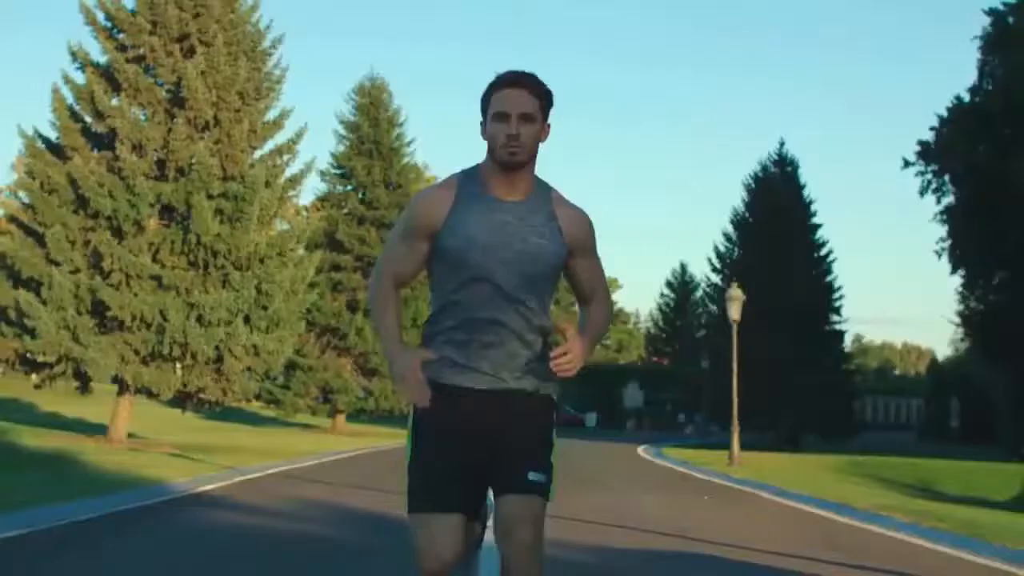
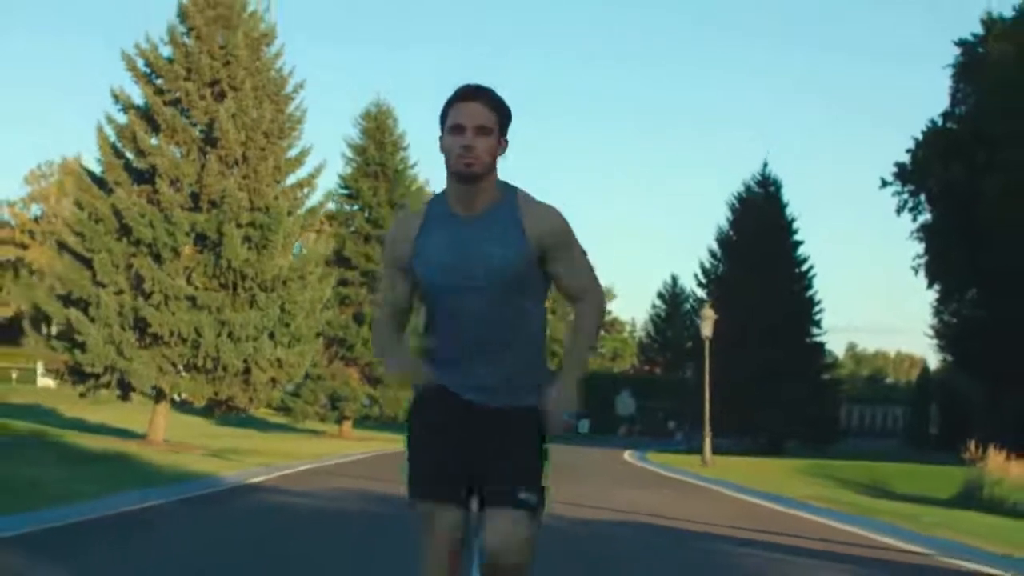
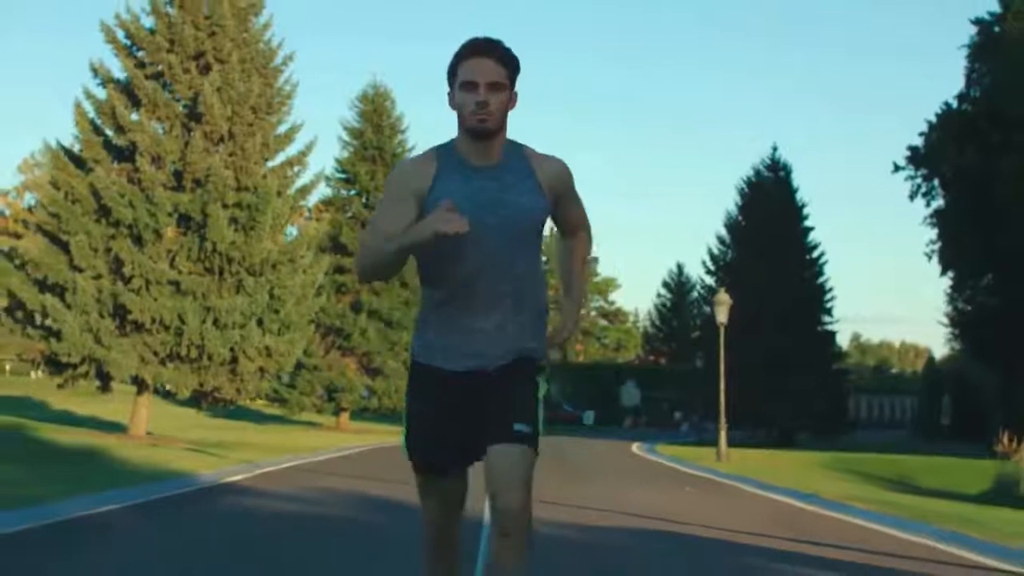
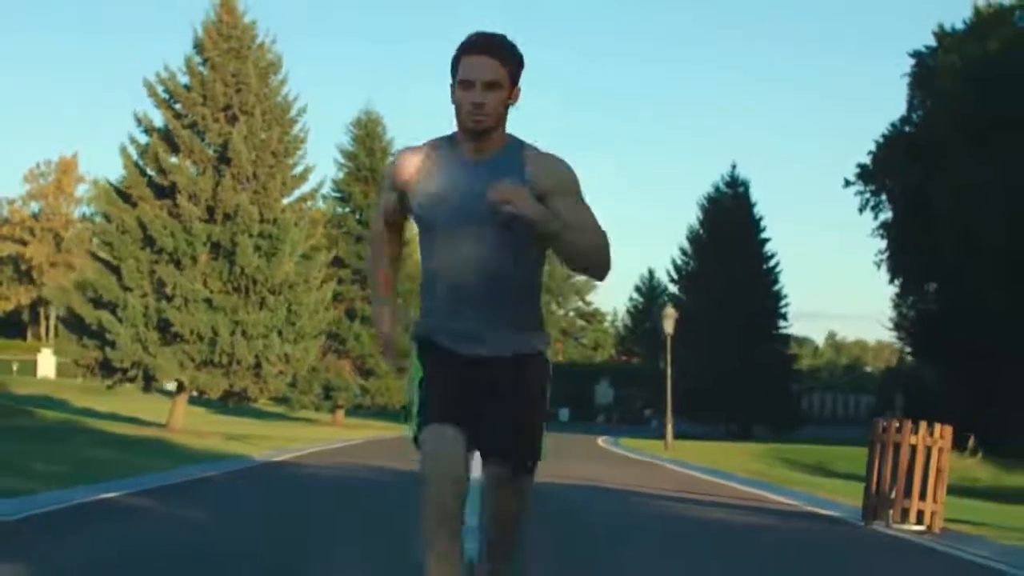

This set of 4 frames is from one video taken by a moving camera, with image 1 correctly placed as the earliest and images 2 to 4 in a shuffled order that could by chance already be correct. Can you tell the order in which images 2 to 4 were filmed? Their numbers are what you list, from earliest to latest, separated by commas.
3, 2, 4
